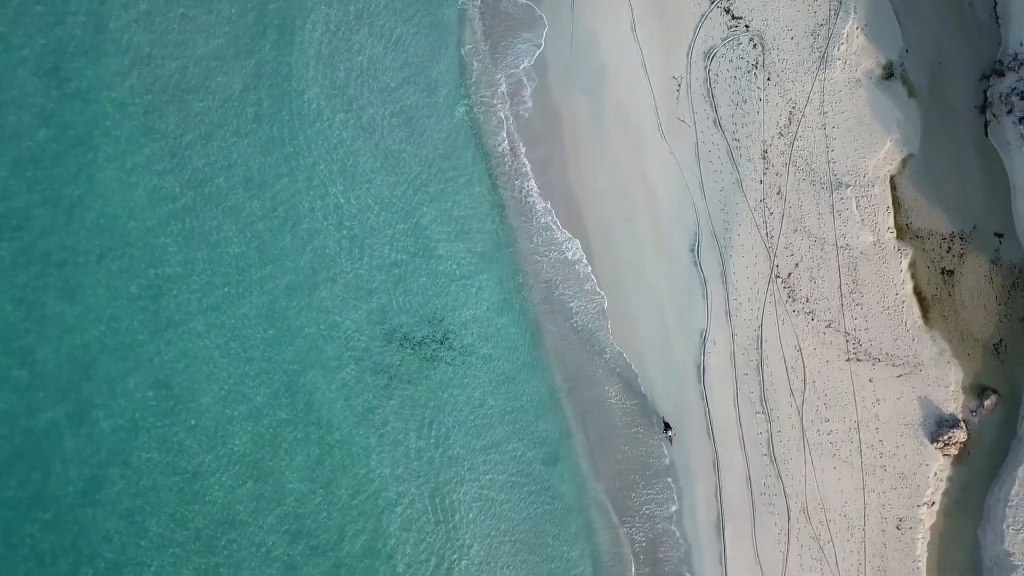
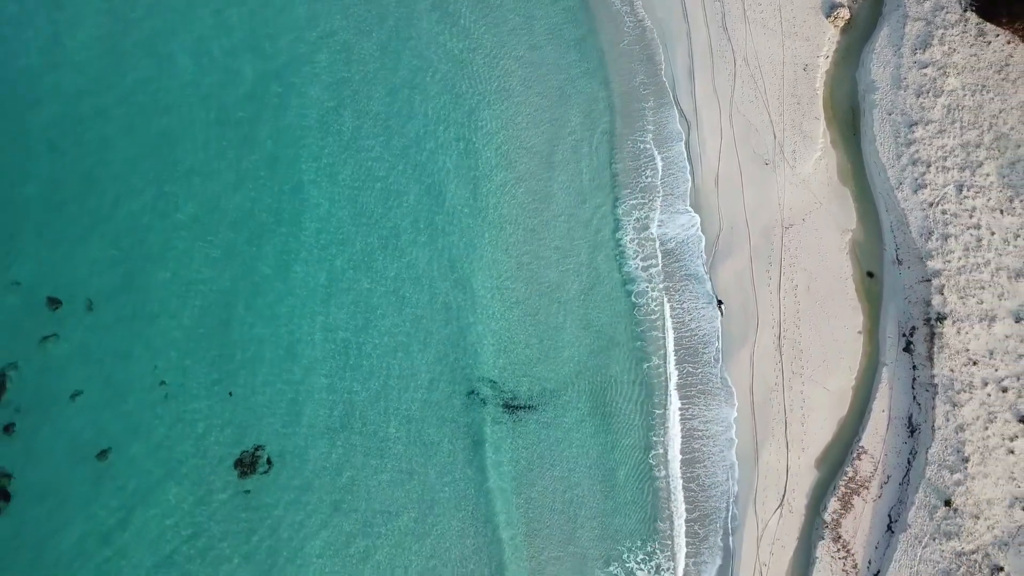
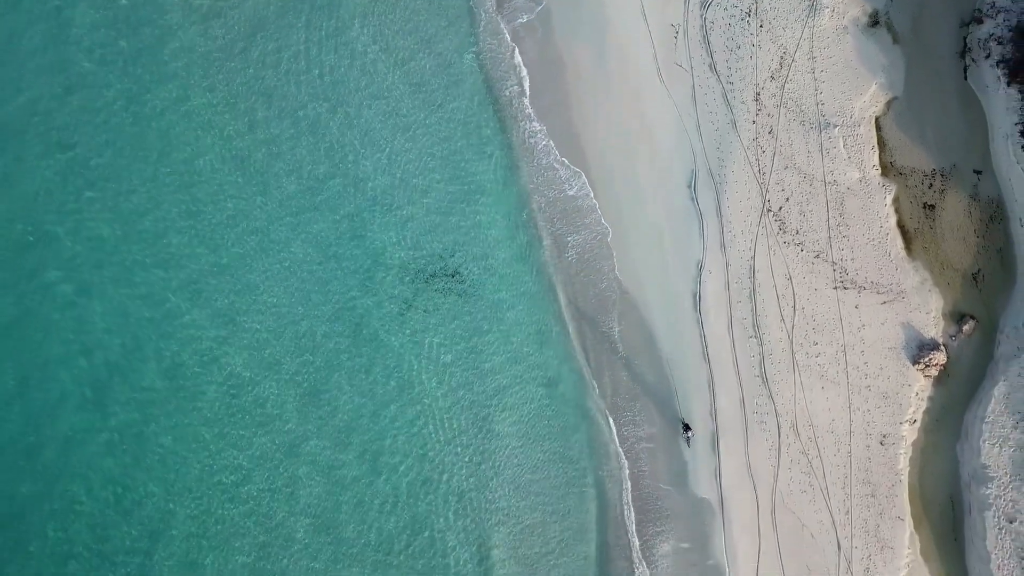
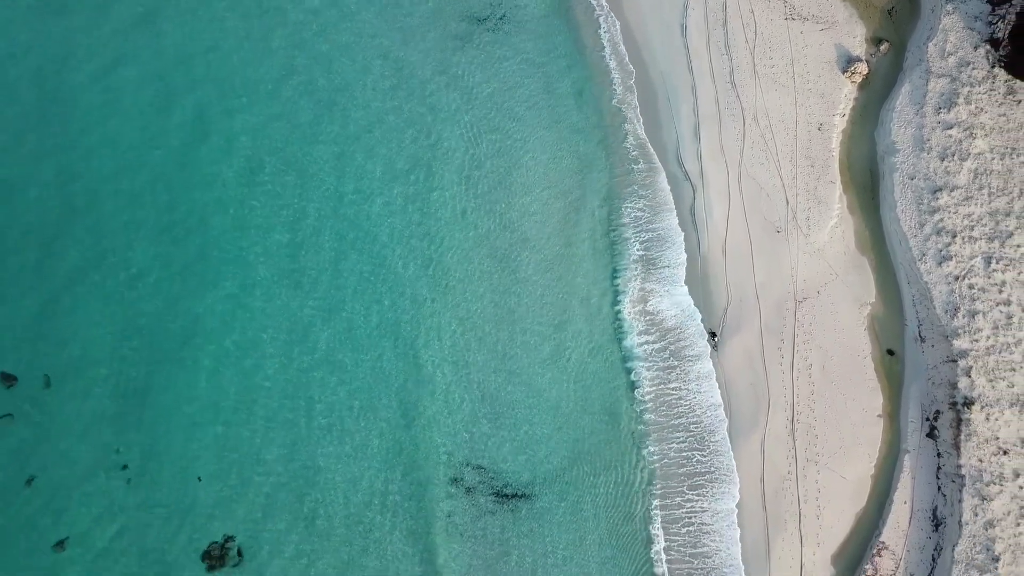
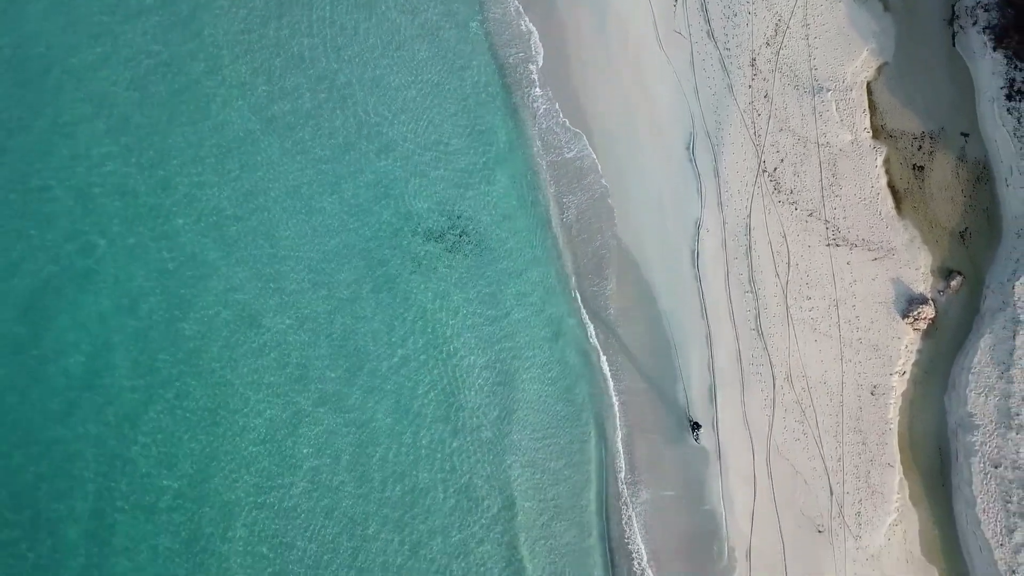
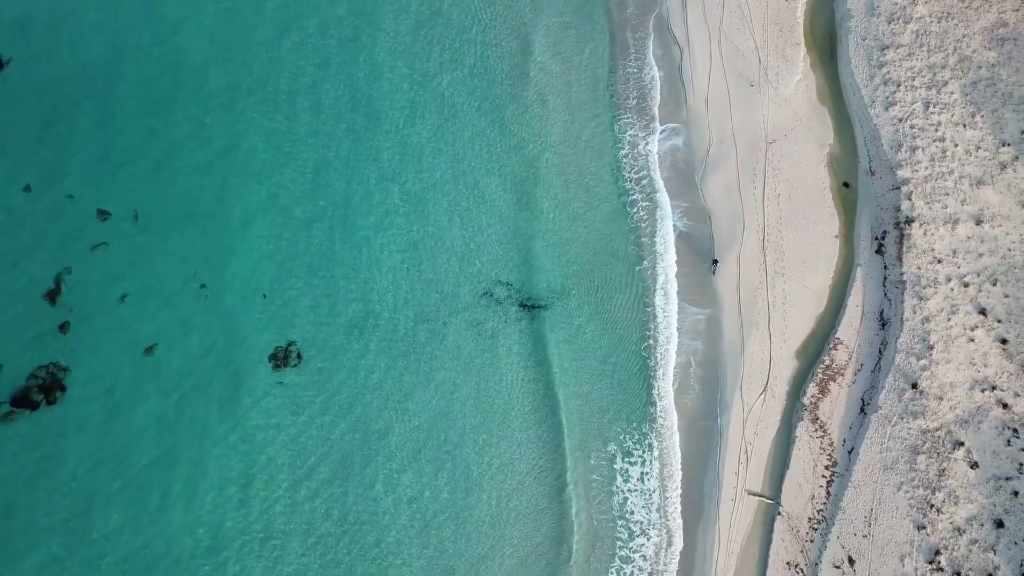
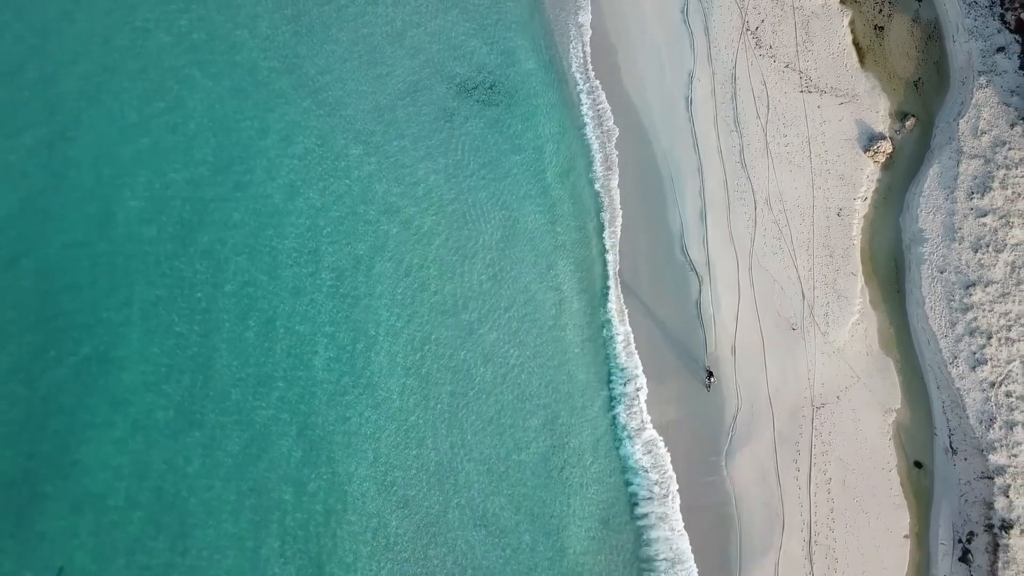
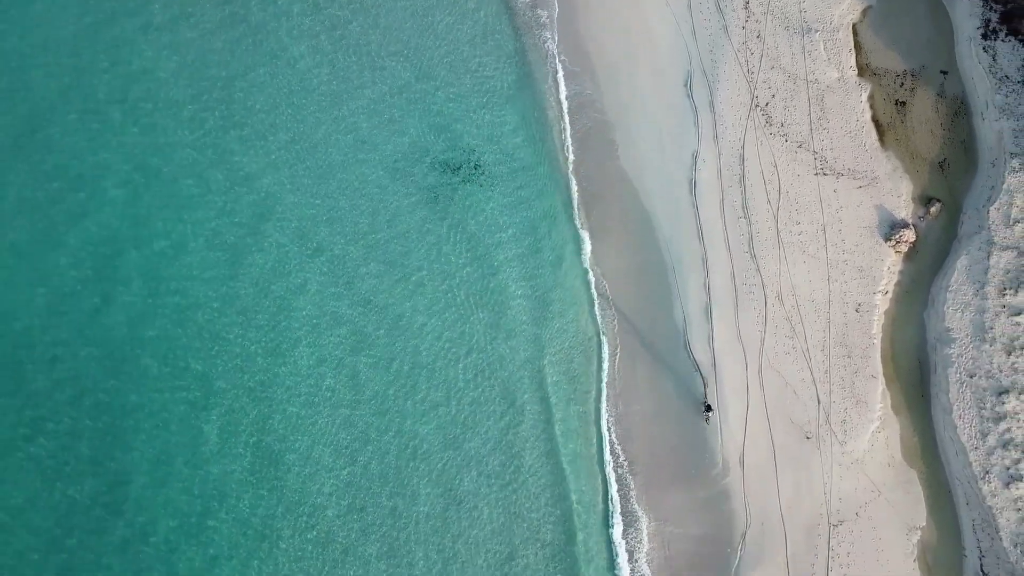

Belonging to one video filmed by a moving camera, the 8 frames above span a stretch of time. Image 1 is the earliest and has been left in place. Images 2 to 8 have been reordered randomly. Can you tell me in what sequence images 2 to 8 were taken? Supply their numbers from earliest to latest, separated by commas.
3, 5, 8, 7, 4, 2, 6
